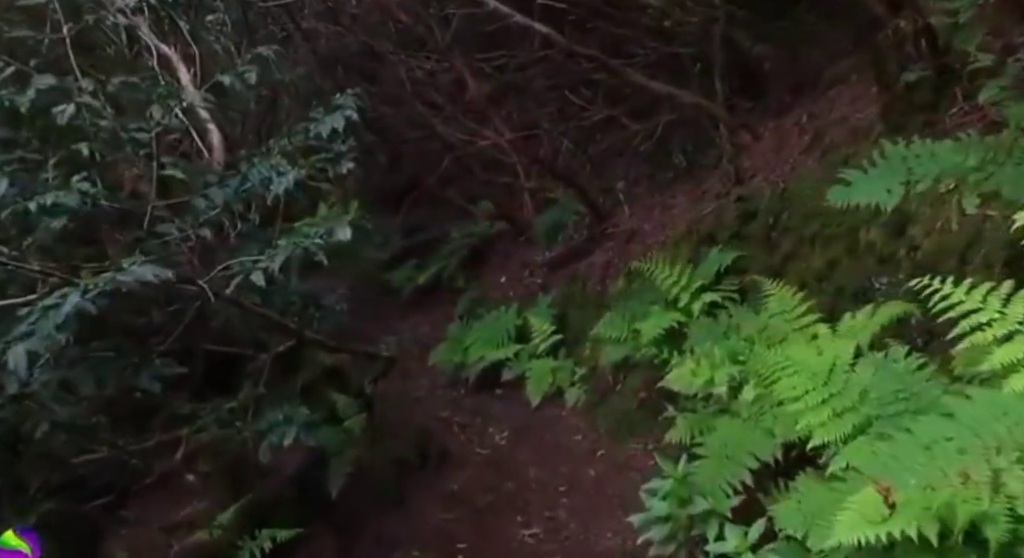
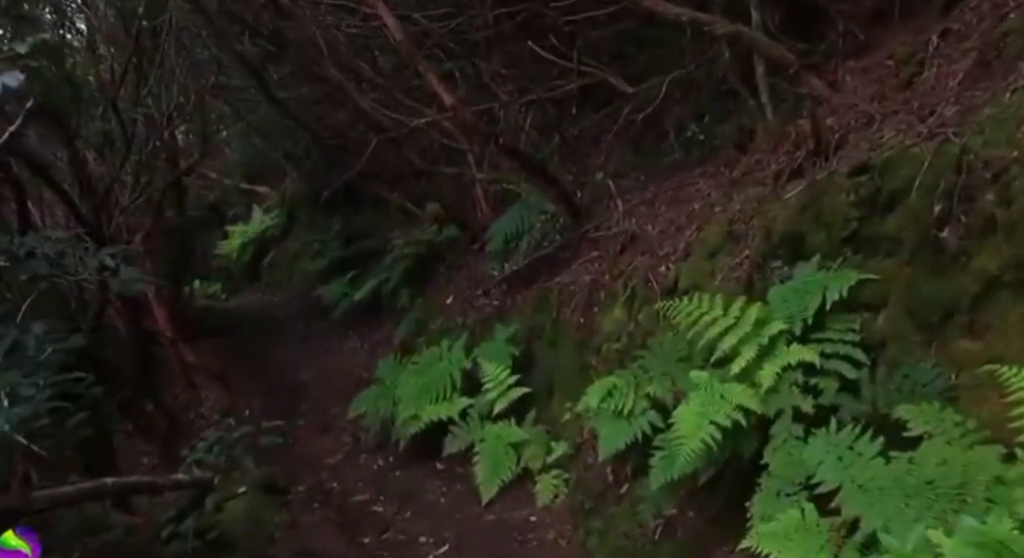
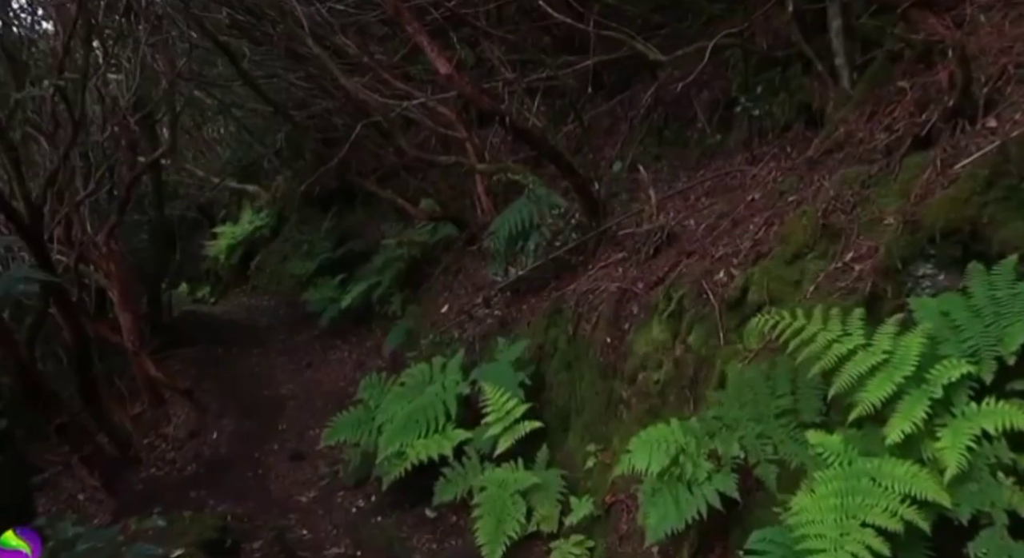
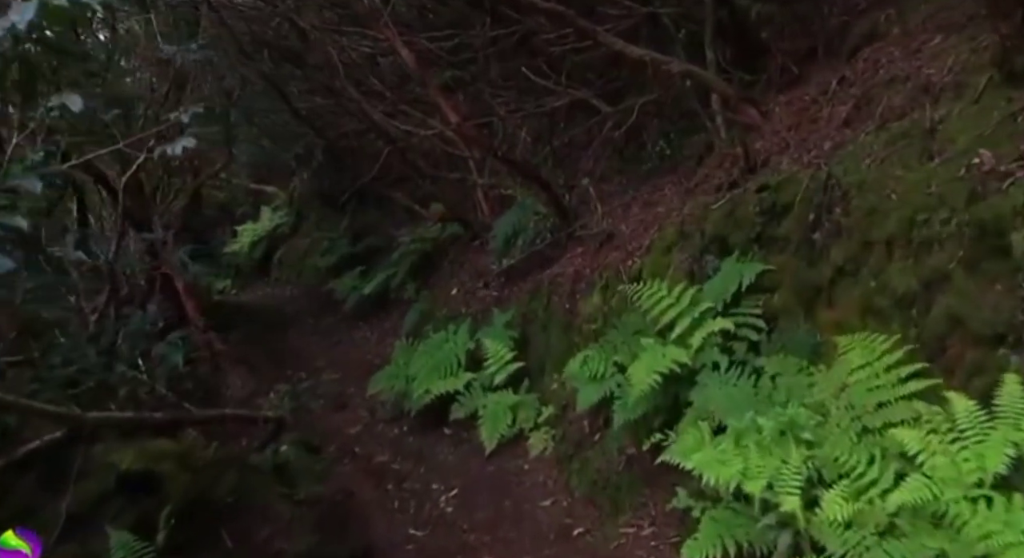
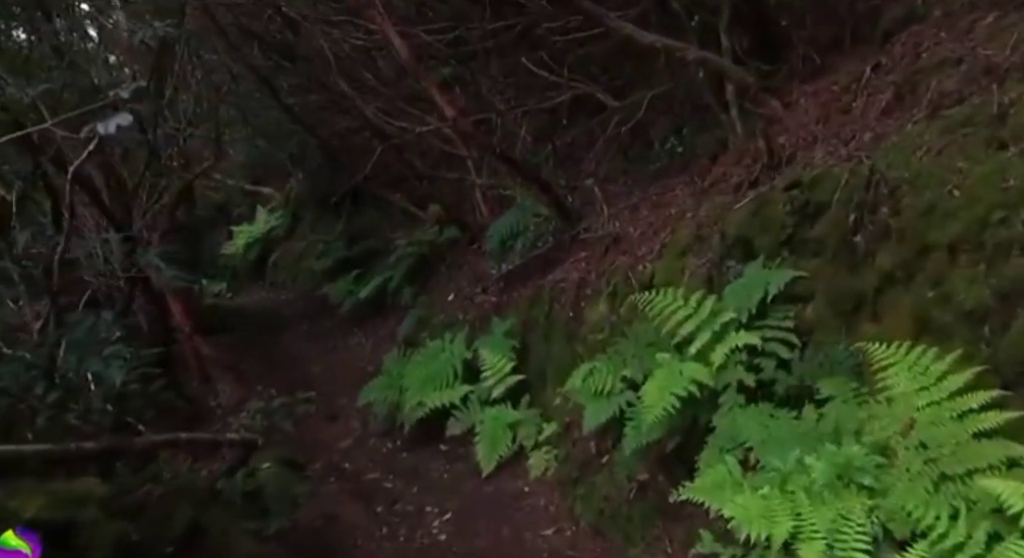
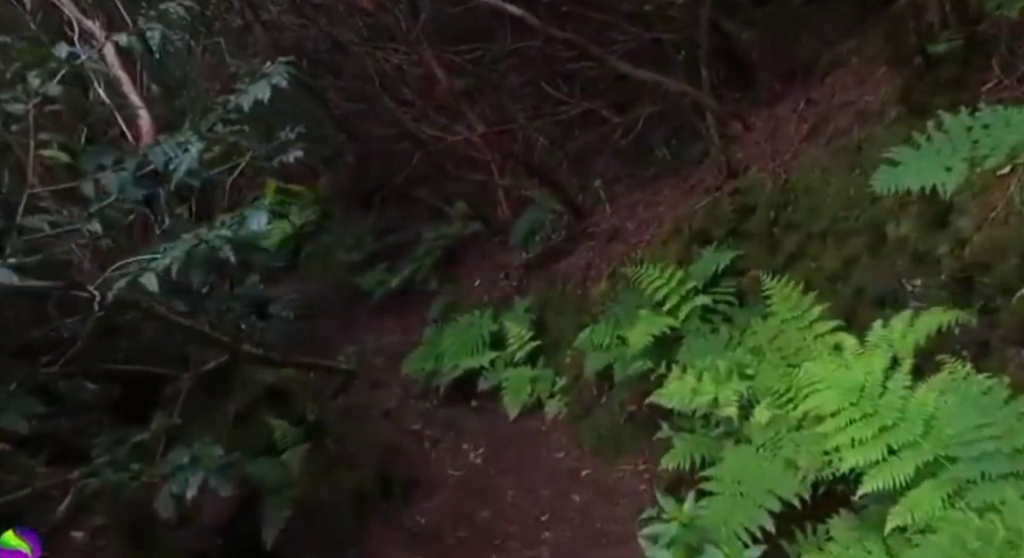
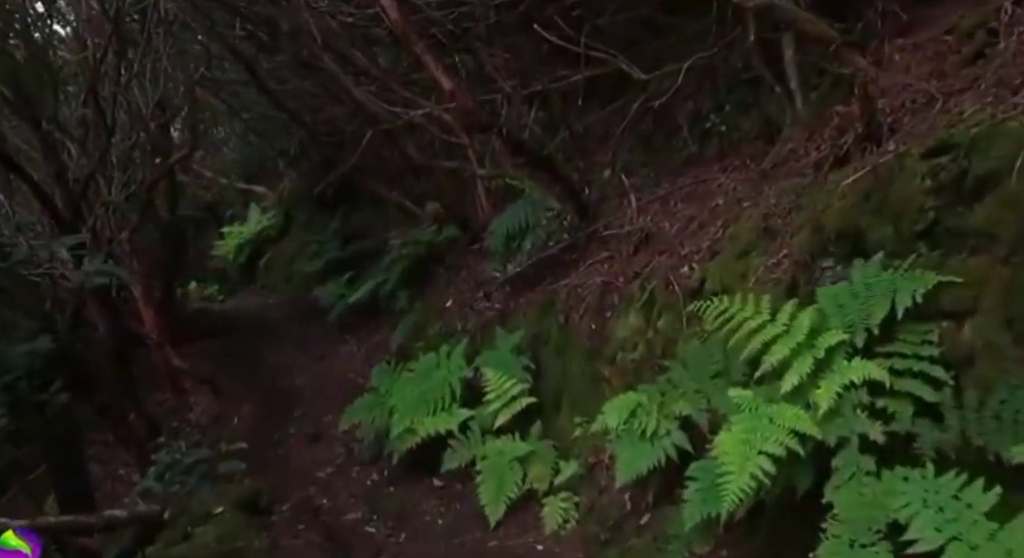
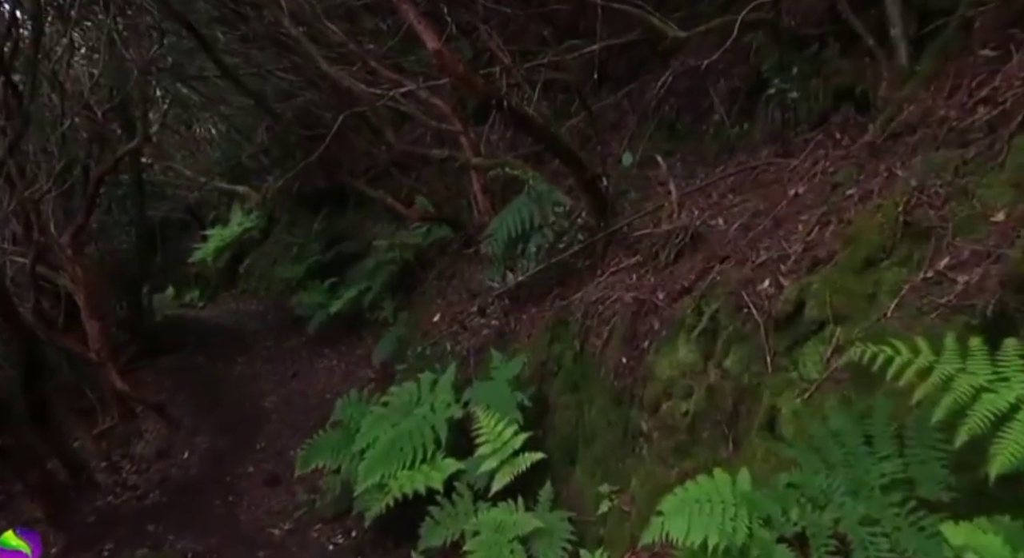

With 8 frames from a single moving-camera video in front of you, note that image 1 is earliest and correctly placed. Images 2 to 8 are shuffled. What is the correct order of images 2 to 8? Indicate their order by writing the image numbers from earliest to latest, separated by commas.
6, 4, 5, 2, 7, 3, 8
